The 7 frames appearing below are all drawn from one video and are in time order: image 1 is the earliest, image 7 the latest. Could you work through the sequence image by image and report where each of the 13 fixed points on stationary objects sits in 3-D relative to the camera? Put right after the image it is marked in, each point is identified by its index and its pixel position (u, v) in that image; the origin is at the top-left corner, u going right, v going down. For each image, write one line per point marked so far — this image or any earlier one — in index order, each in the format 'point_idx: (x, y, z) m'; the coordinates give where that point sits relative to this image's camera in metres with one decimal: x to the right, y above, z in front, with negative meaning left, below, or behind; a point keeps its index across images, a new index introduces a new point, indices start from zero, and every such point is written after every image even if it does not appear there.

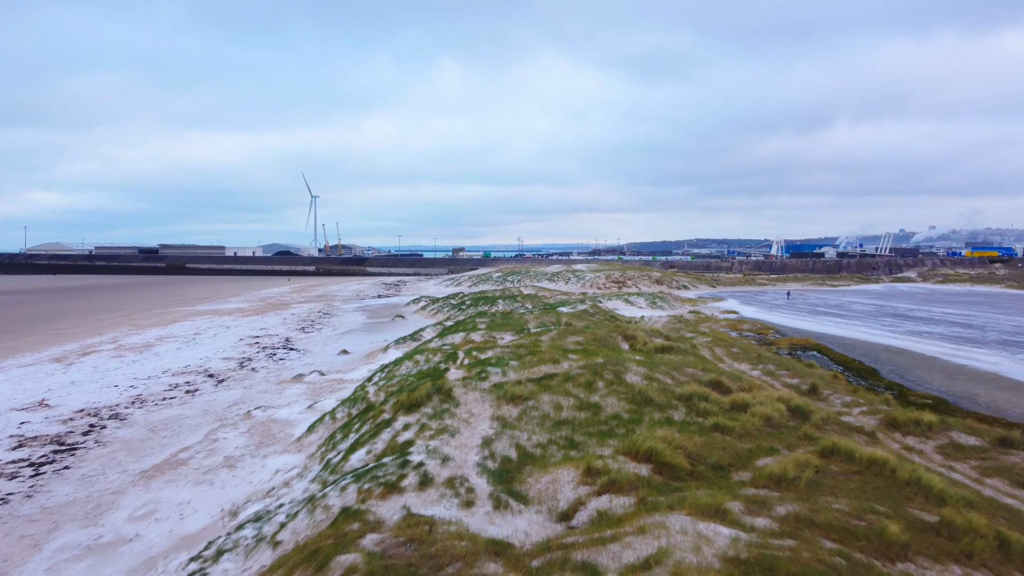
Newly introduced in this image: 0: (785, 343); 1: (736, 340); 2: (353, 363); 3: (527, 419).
0: (+12.8, -2.6, +19.9) m
1: (+10.0, -2.3, +18.9) m
2: (-6.7, -3.2, +17.9) m
3: (+0.3, -2.4, +7.9) m
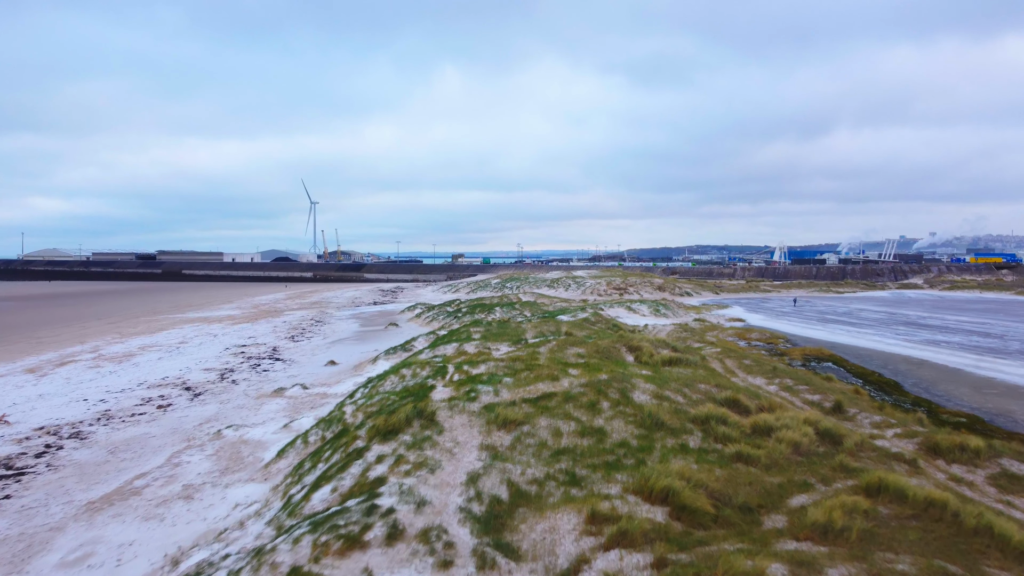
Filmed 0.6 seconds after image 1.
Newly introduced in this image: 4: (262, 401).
0: (+12.6, -2.9, +18.9) m
1: (+9.8, -2.6, +17.9) m
2: (-6.8, -3.5, +16.8) m
3: (+0.2, -2.6, +6.8) m
4: (-8.6, -3.9, +14.6) m
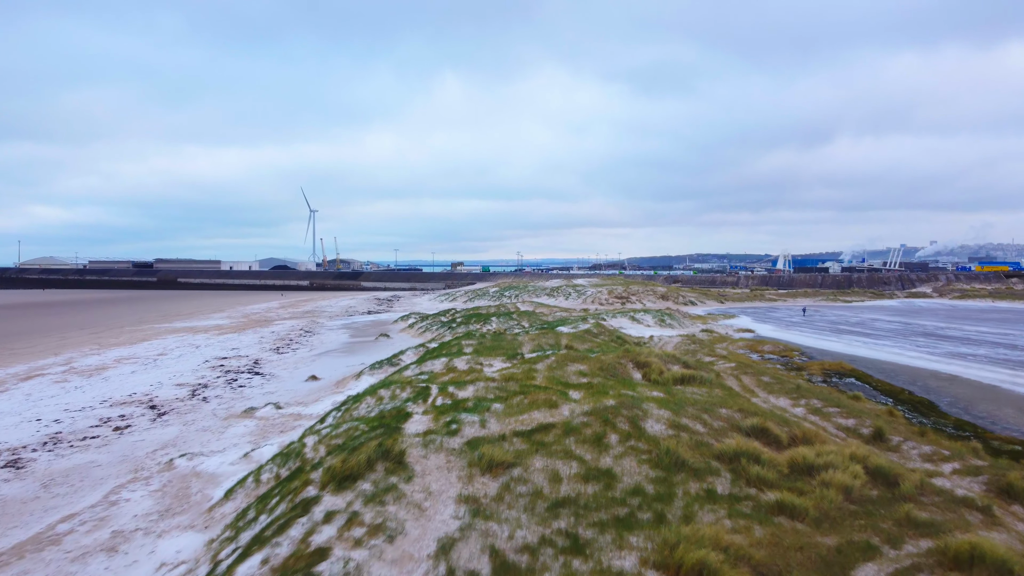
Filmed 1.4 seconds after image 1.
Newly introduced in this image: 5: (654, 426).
0: (+12.5, -3.3, +17.4) m
1: (+9.7, -3.0, +16.4) m
2: (-7.0, -3.8, +15.4) m
3: (0.0, -2.7, +5.4) m
4: (-8.8, -4.2, +13.2) m
5: (+2.5, -2.5, +7.6) m
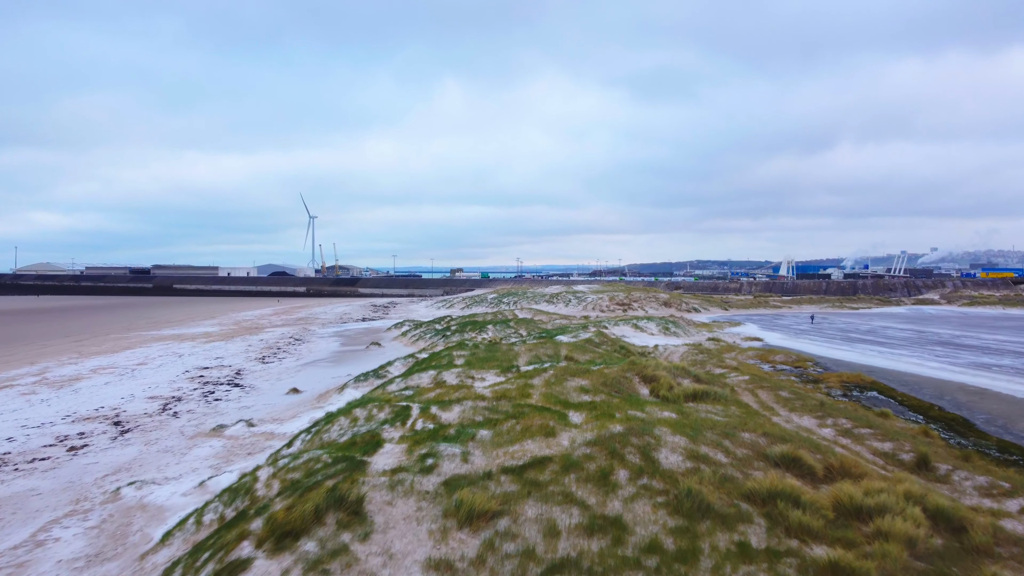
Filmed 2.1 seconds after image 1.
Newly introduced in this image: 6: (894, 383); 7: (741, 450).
0: (+12.3, -3.6, +16.2) m
1: (+9.5, -3.2, +15.3) m
2: (-7.2, -4.0, +14.2) m
3: (-0.2, -2.8, +4.2) m
4: (-8.9, -4.3, +12.0) m
5: (+2.4, -2.6, +6.4) m
6: (+15.0, -3.7, +16.7) m
7: (+4.0, -2.8, +7.4) m
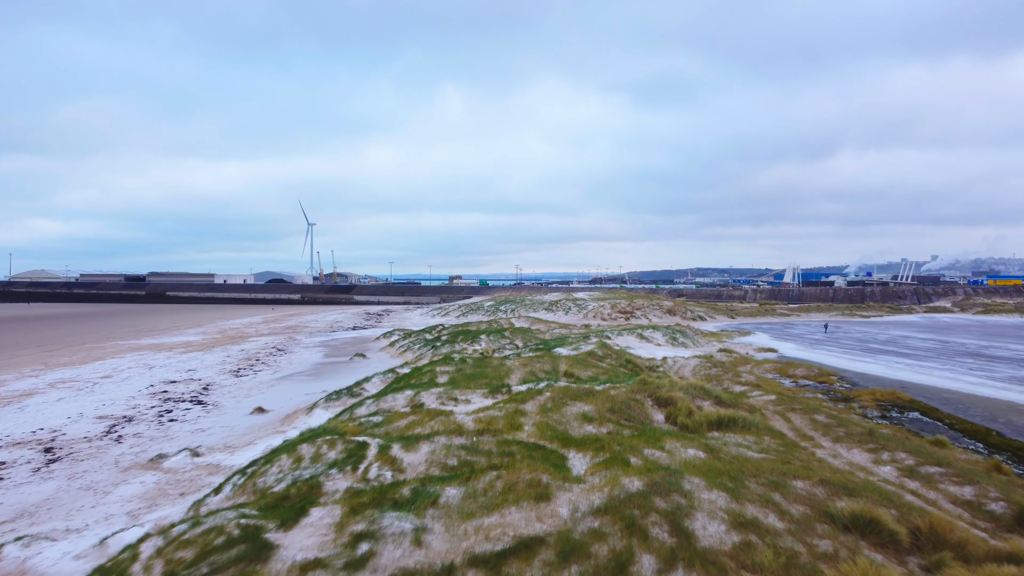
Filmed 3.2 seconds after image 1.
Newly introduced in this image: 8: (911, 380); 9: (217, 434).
0: (+12.1, -3.8, +14.4) m
1: (+9.3, -3.4, +13.4) m
2: (-7.4, -4.2, +12.4) m
3: (-0.4, -2.8, +2.4) m
4: (-9.2, -4.5, +10.1) m
5: (+2.1, -2.6, +4.6) m
6: (+14.7, -3.9, +14.9) m
7: (+3.8, -2.9, +5.6) m
8: (+17.0, -3.9, +18.2) m
9: (-8.7, -4.3, +12.6) m
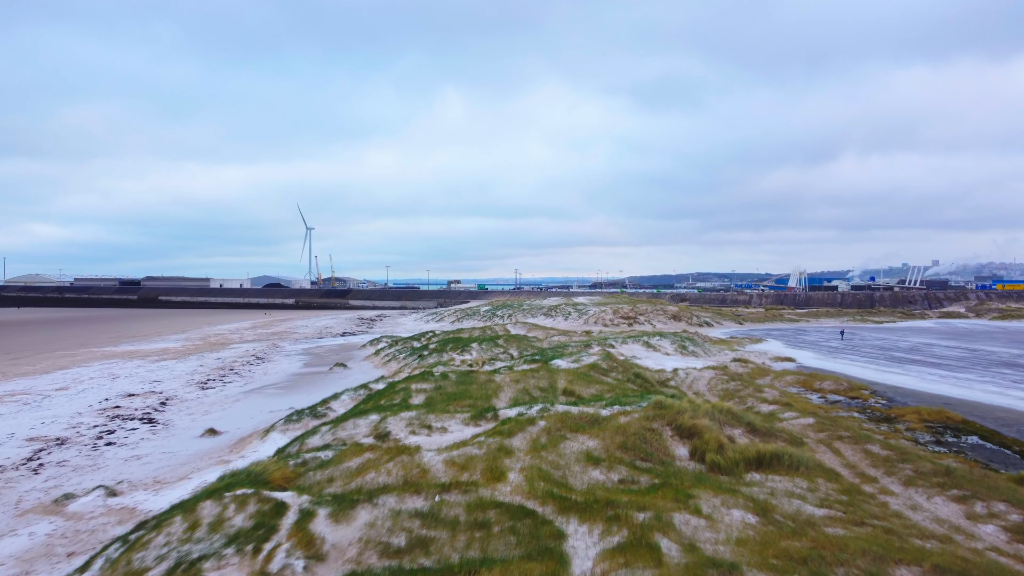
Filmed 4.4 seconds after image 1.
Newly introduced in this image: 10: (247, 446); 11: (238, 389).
0: (+11.8, -3.9, +12.4) m
1: (+9.0, -3.5, +11.5) m
2: (-7.7, -4.3, +10.4) m
3: (-0.7, -2.7, +0.5) m
4: (-9.4, -4.5, +8.2) m
5: (+1.9, -2.6, +2.7) m
6: (+14.5, -4.0, +12.9) m
7: (+3.5, -2.9, +3.6) m
8: (+16.7, -4.0, +16.2) m
9: (-9.0, -4.4, +10.7) m
10: (-6.8, -4.0, +10.9) m
11: (-12.1, -4.5, +18.9) m
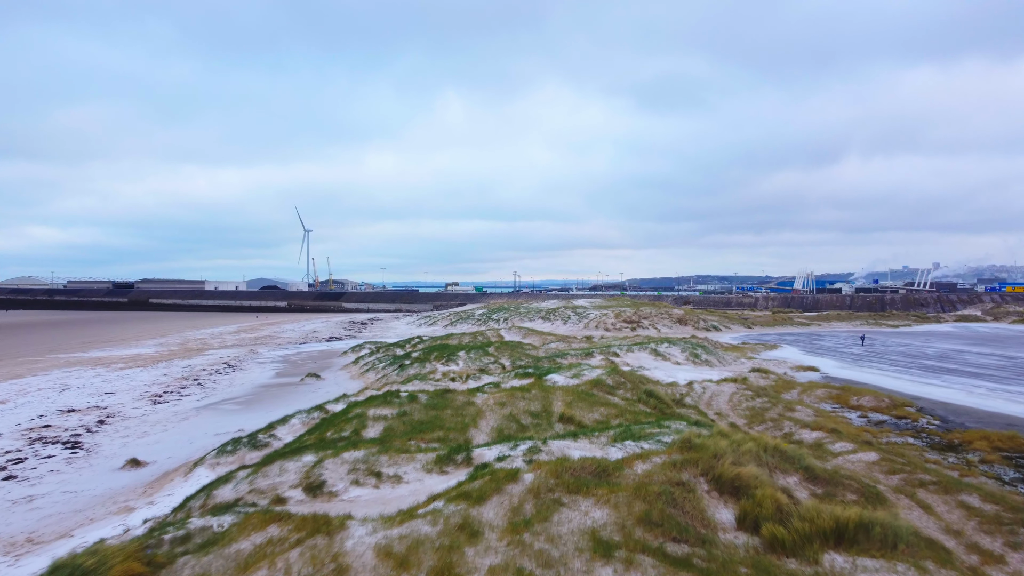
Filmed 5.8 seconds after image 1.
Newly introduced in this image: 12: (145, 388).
0: (+11.5, -3.9, +10.2) m
1: (+8.7, -3.5, +9.3) m
2: (-8.0, -4.3, +8.2) m
3: (-1.0, -2.7, -1.7) m
4: (-9.8, -4.5, +6.0) m
5: (+1.6, -2.5, +0.5) m
6: (+14.2, -4.1, +10.7) m
7: (+3.2, -2.8, +1.4) m
8: (+16.4, -4.0, +14.0) m
9: (-9.3, -4.4, +8.4) m
10: (-7.1, -4.0, +8.7) m
11: (-12.5, -4.5, +16.7) m
12: (-17.1, -4.7, +19.9) m
